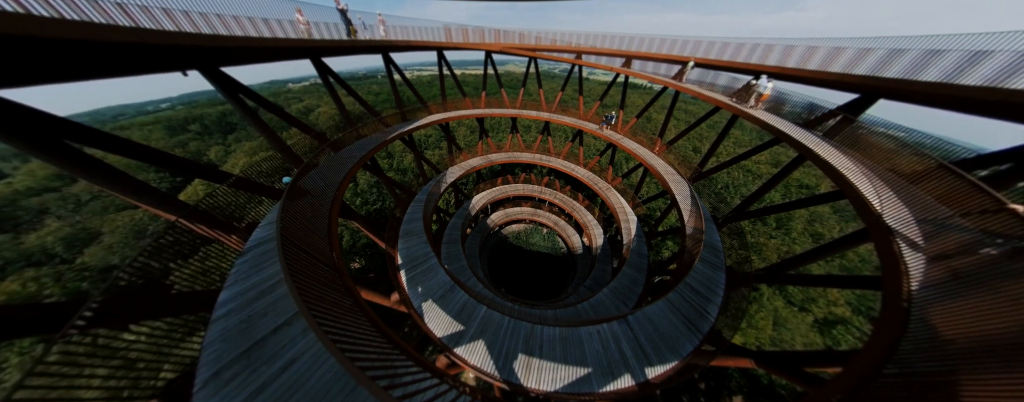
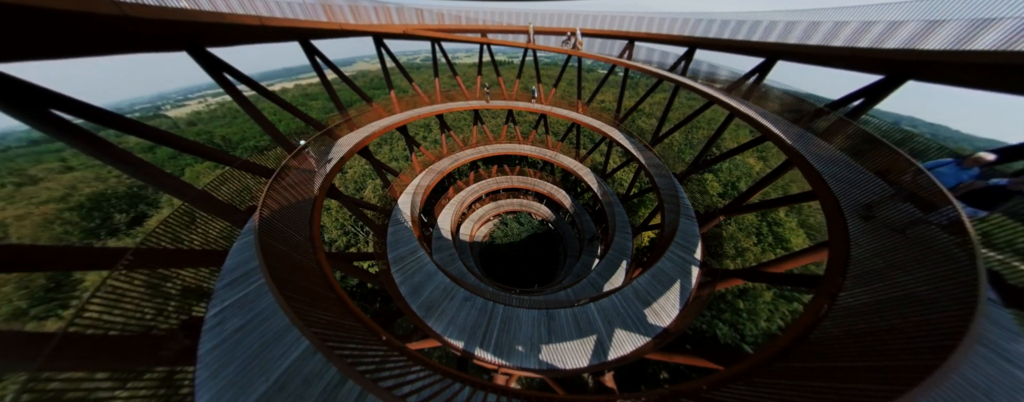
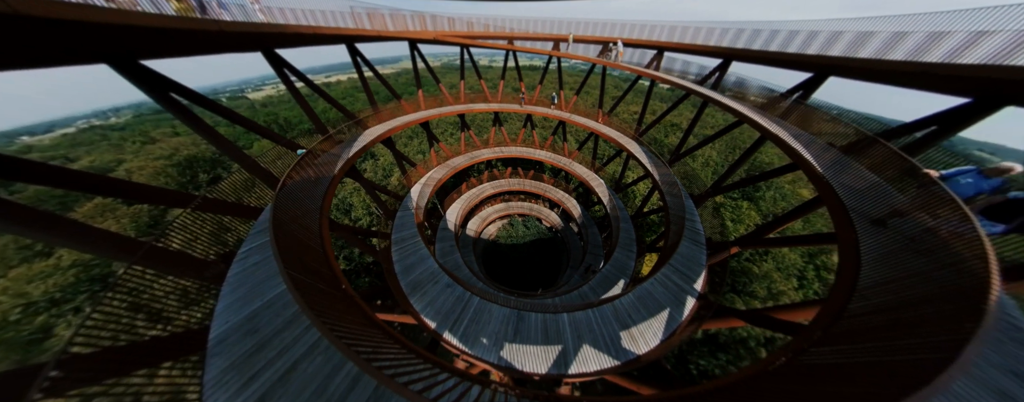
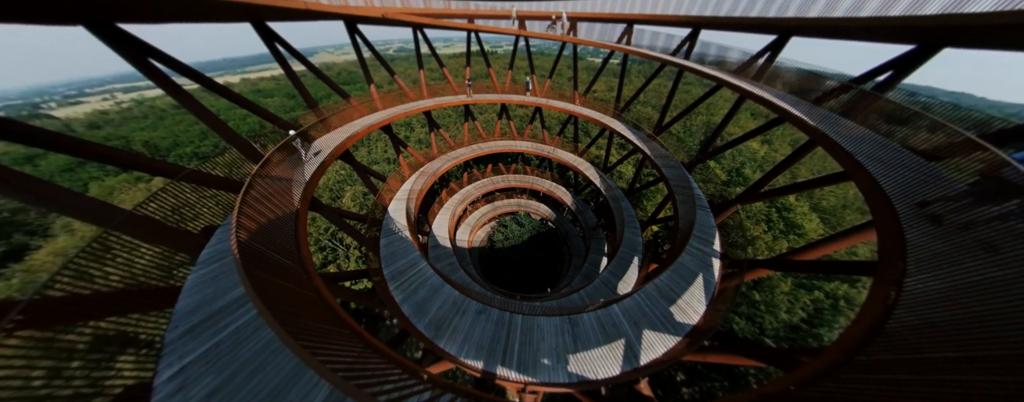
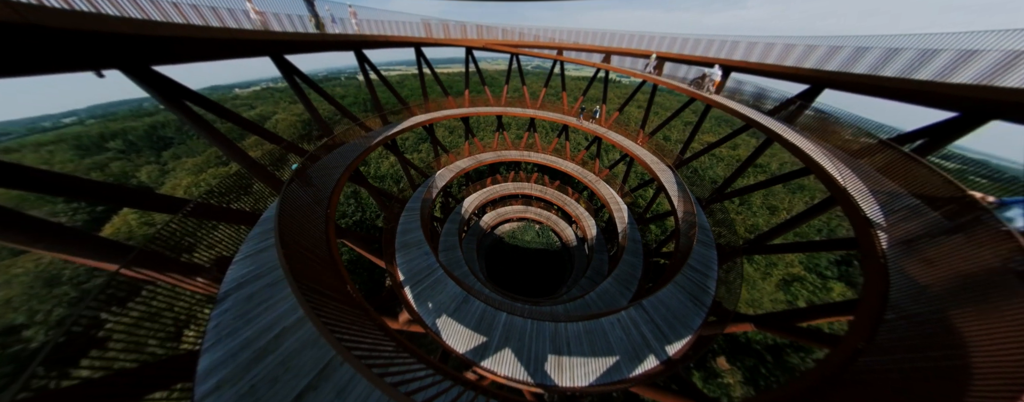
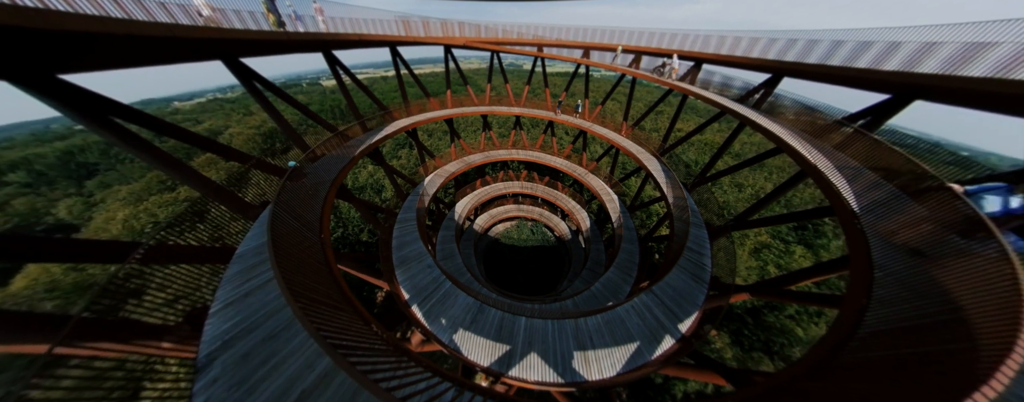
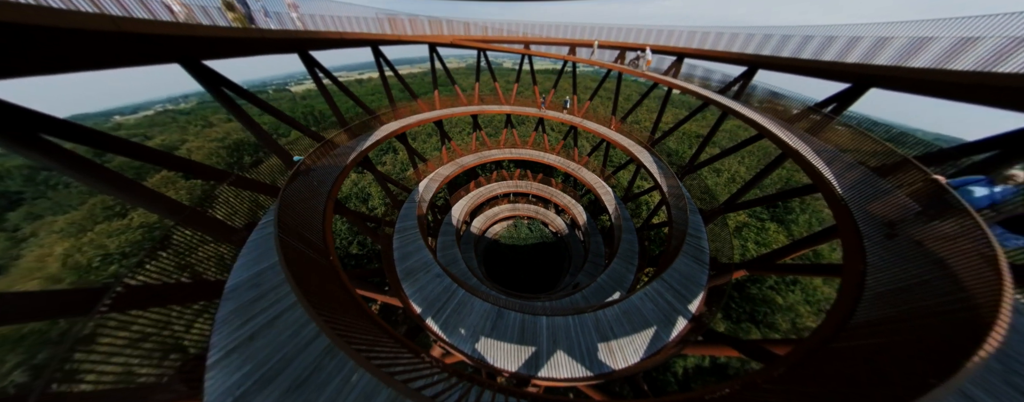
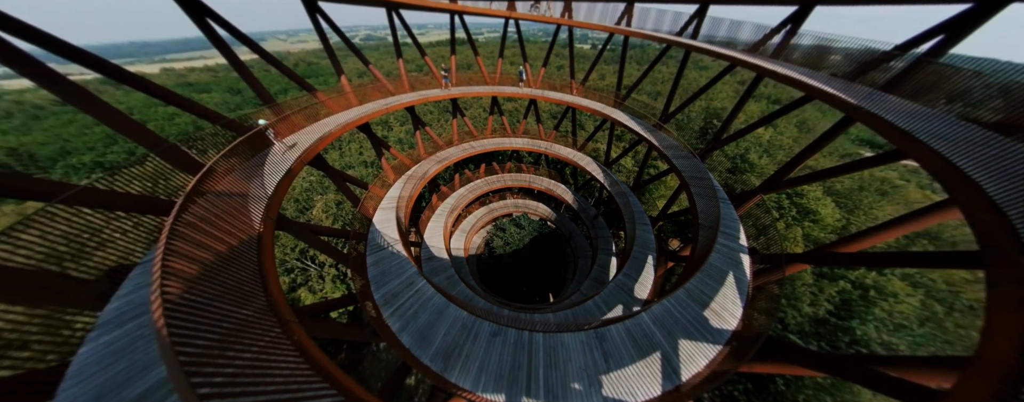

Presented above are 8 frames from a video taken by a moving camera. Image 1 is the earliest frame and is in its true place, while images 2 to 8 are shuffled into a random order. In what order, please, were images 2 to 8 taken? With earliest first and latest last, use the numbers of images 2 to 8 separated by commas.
5, 6, 7, 3, 2, 4, 8
